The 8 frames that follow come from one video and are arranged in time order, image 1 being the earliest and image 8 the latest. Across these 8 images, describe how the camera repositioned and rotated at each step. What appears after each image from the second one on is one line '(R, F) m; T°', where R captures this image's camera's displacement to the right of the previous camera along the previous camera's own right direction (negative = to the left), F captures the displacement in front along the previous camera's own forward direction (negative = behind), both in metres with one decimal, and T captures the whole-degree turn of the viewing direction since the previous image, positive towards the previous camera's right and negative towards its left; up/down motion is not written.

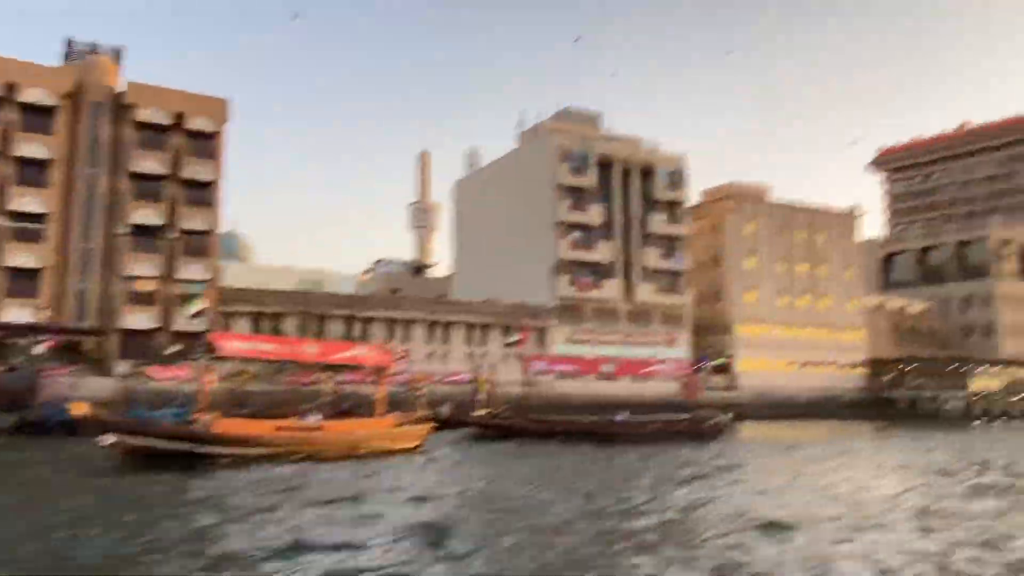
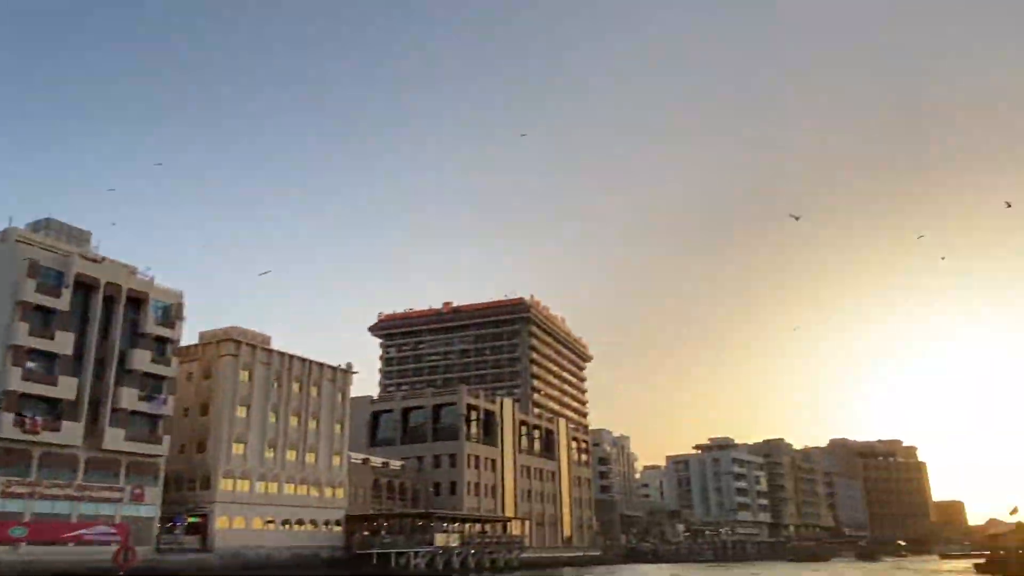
(+1.4, +1.4) m; +34°
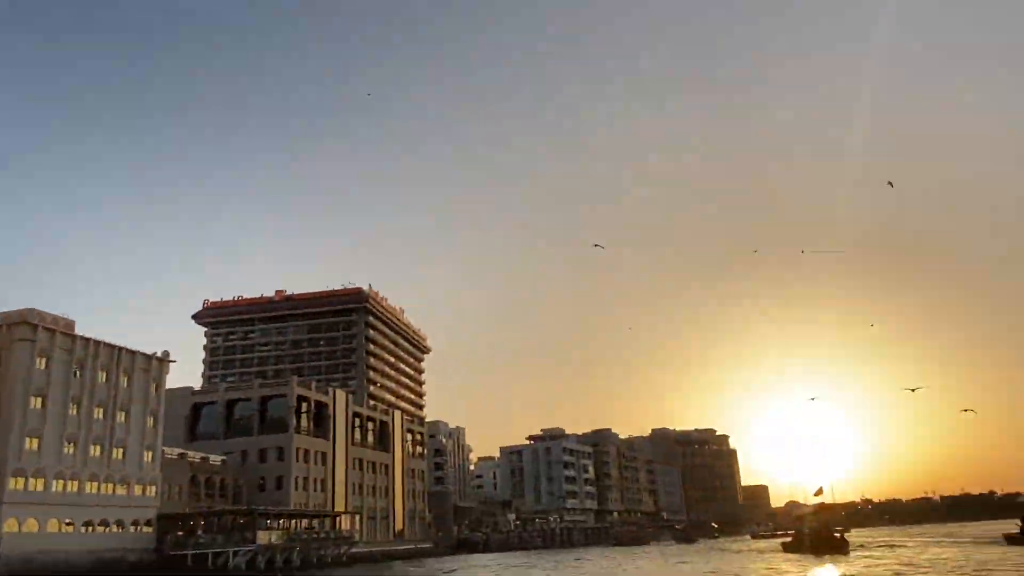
(+0.2, +0.9) m; +11°
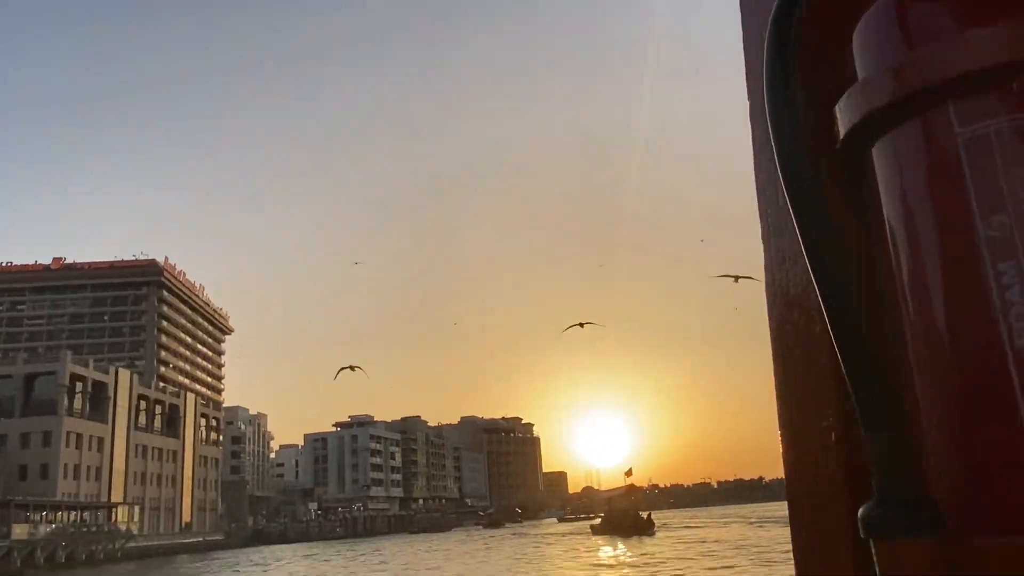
(0.0, +2.0) m; +13°
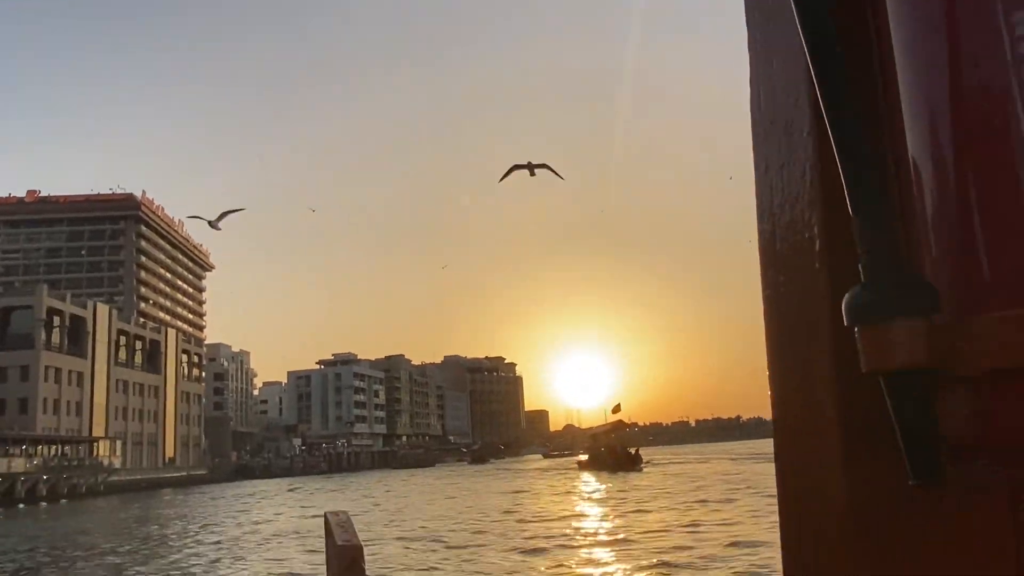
(-0.2, +0.9) m; +1°
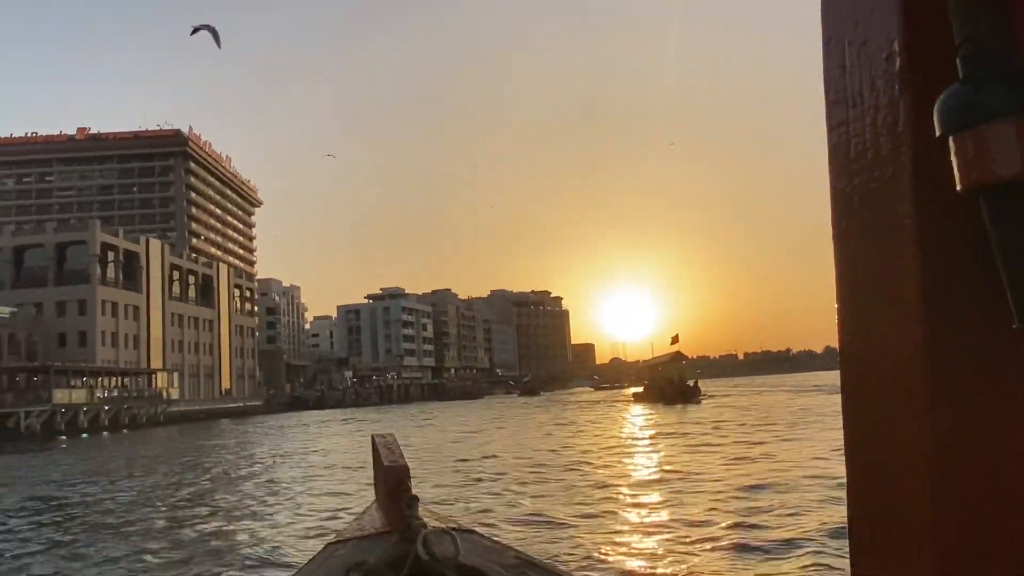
(-0.3, +1.3) m; -3°
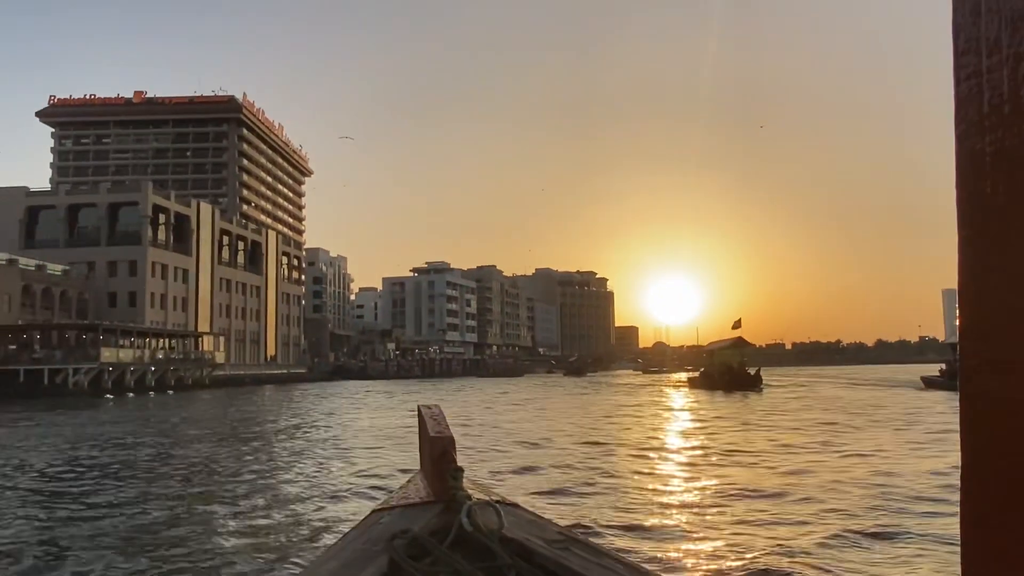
(-0.4, +1.5) m; -3°
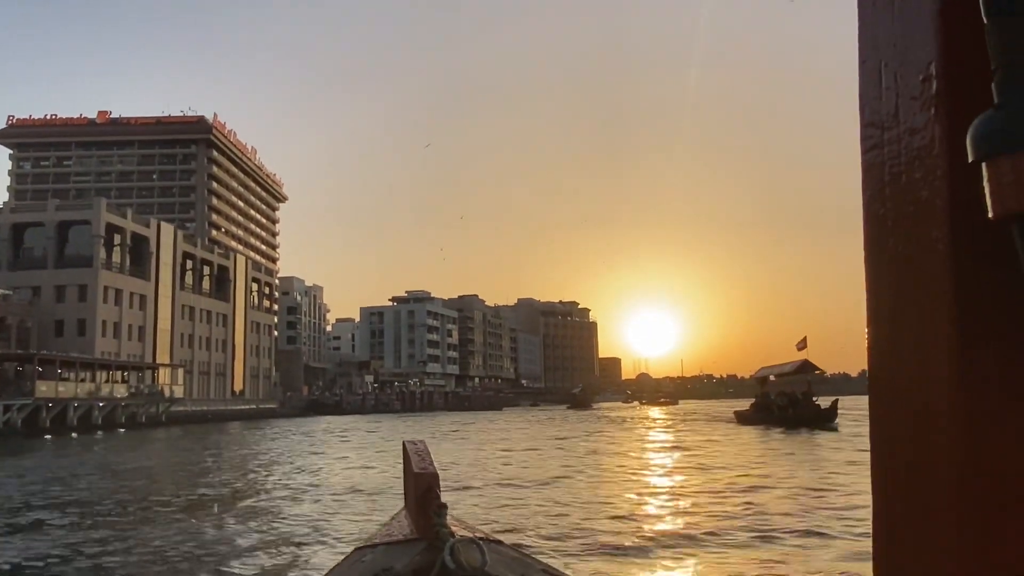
(-0.9, +6.2) m; +2°
